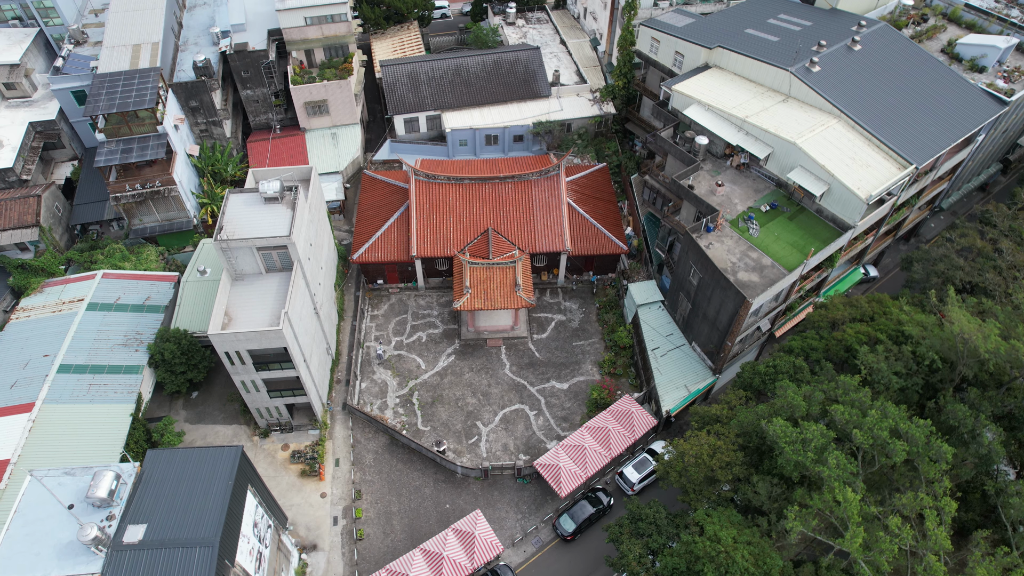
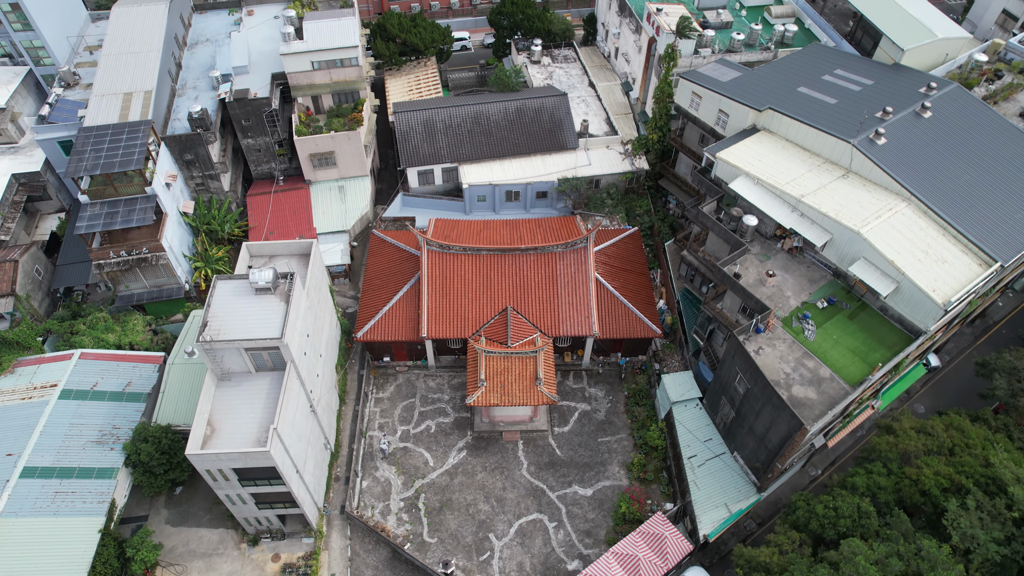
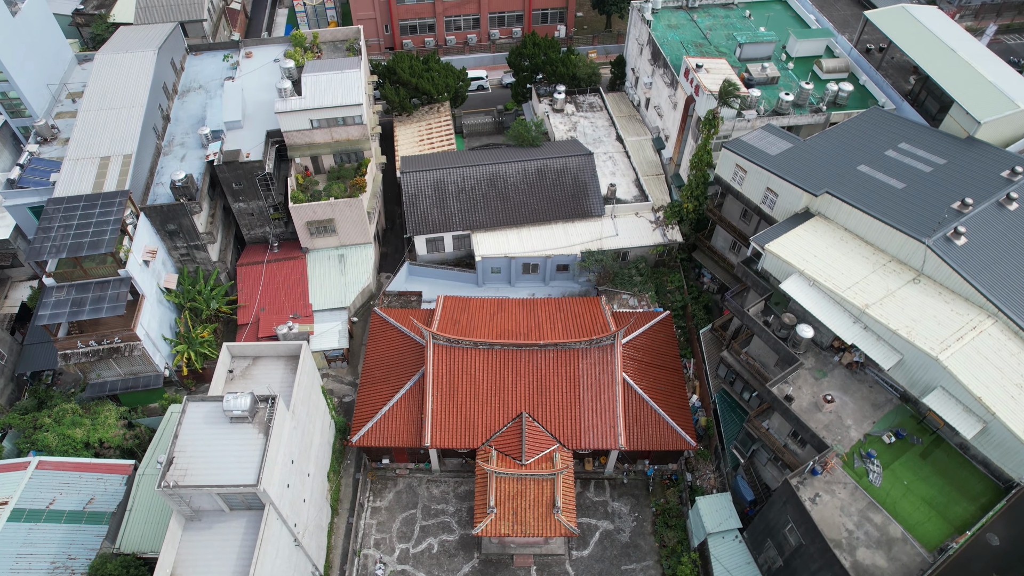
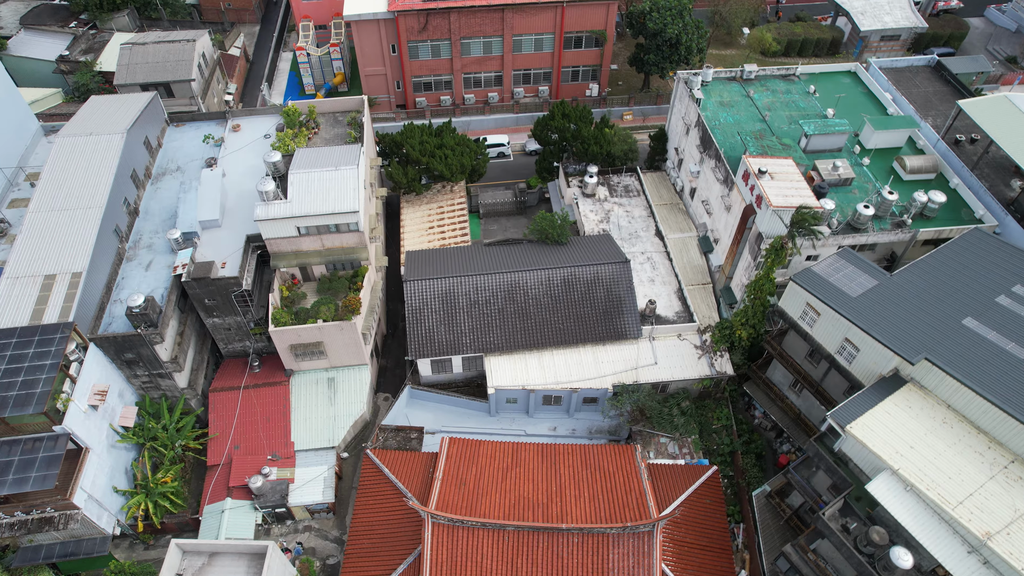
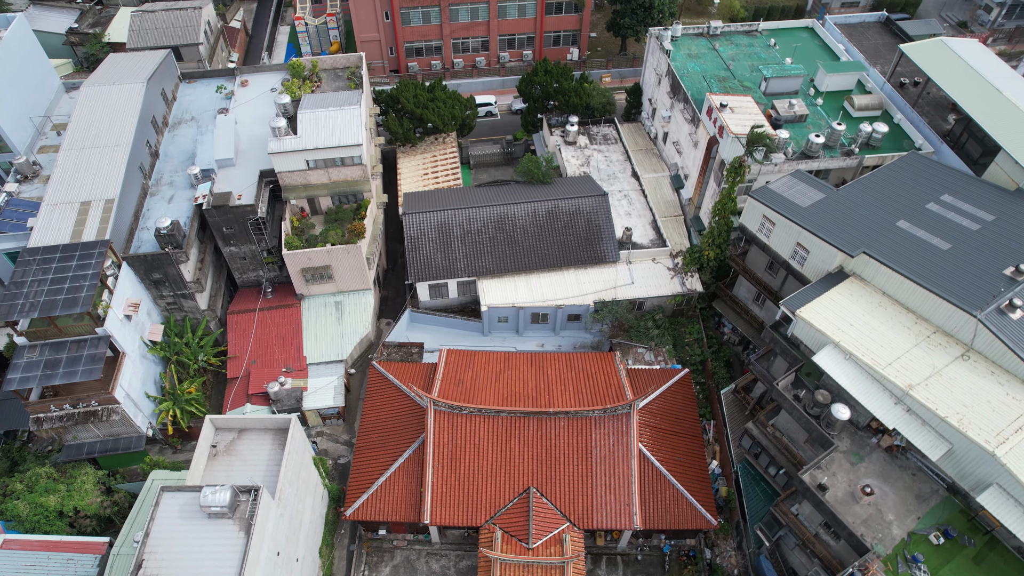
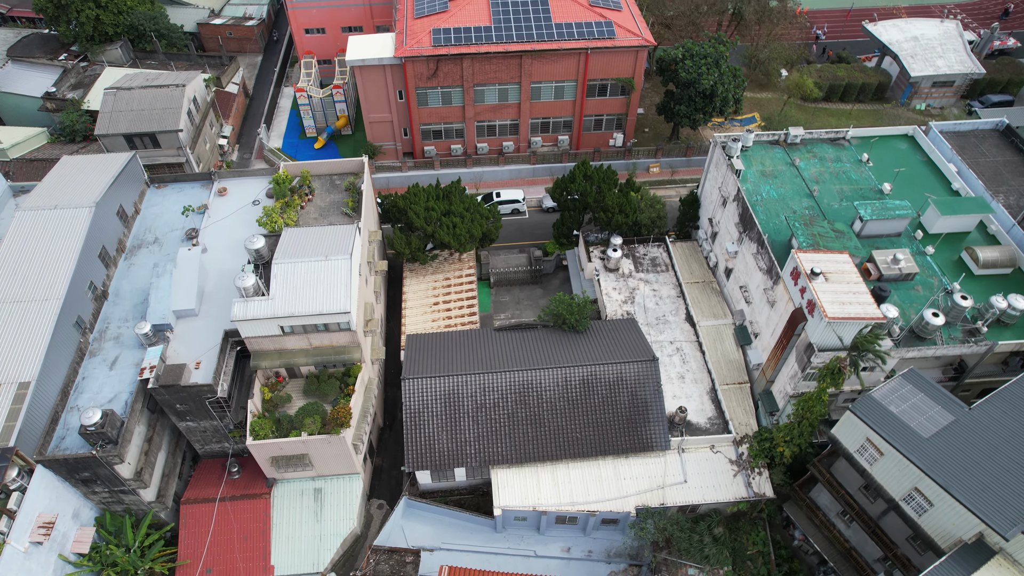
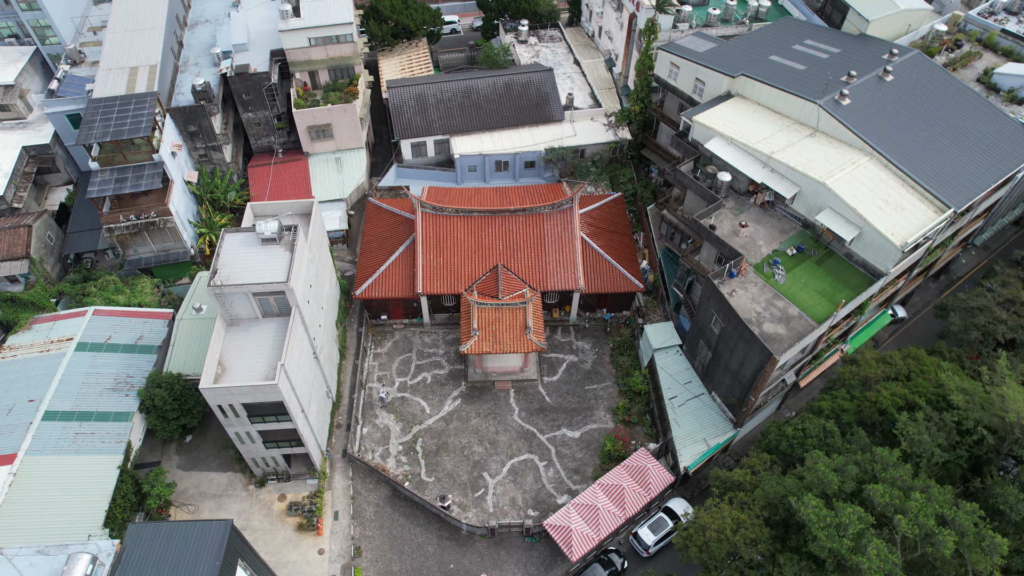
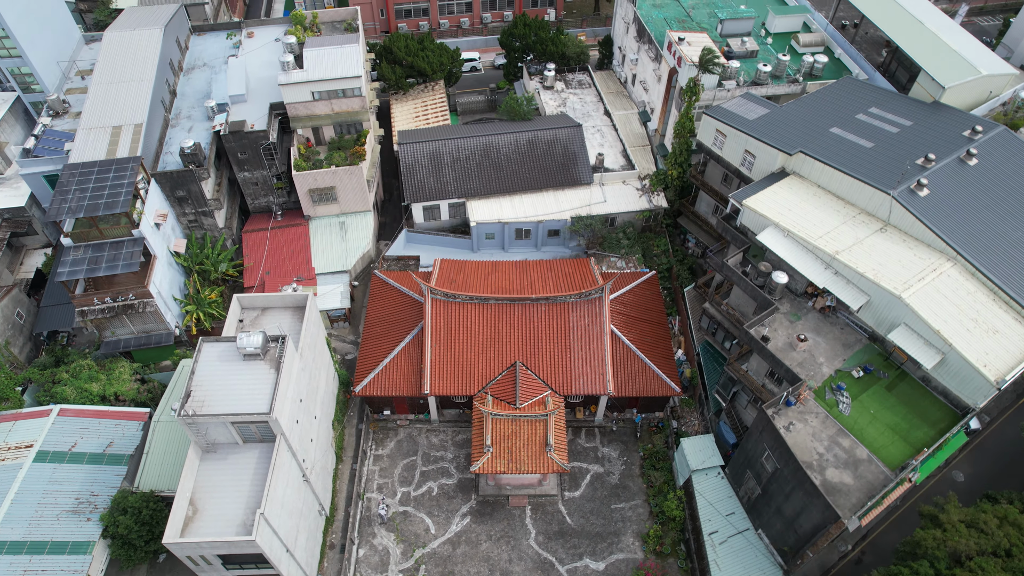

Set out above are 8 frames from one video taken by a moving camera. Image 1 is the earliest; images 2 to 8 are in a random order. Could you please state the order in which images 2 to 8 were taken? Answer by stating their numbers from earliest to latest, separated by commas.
7, 2, 8, 3, 5, 4, 6
